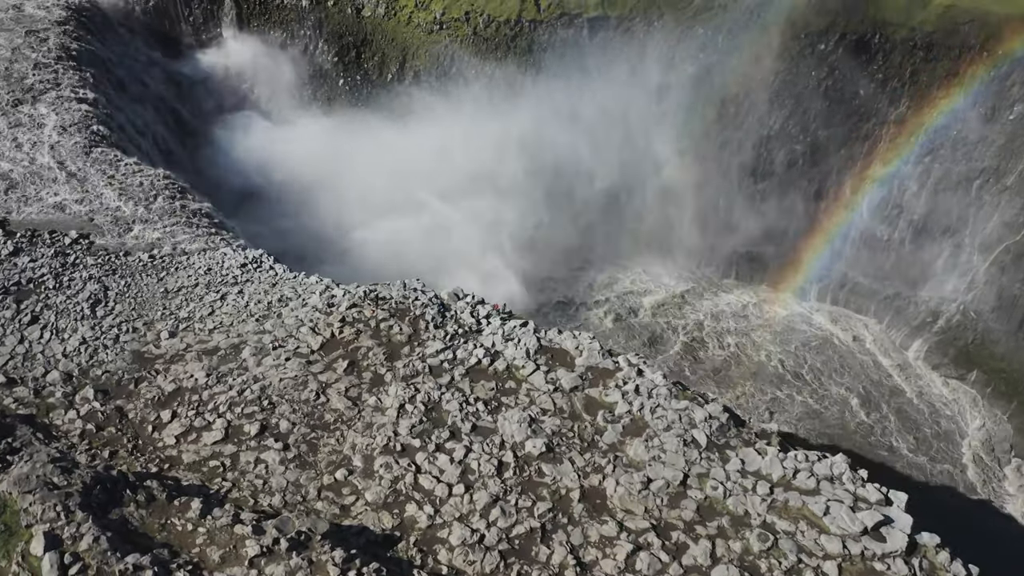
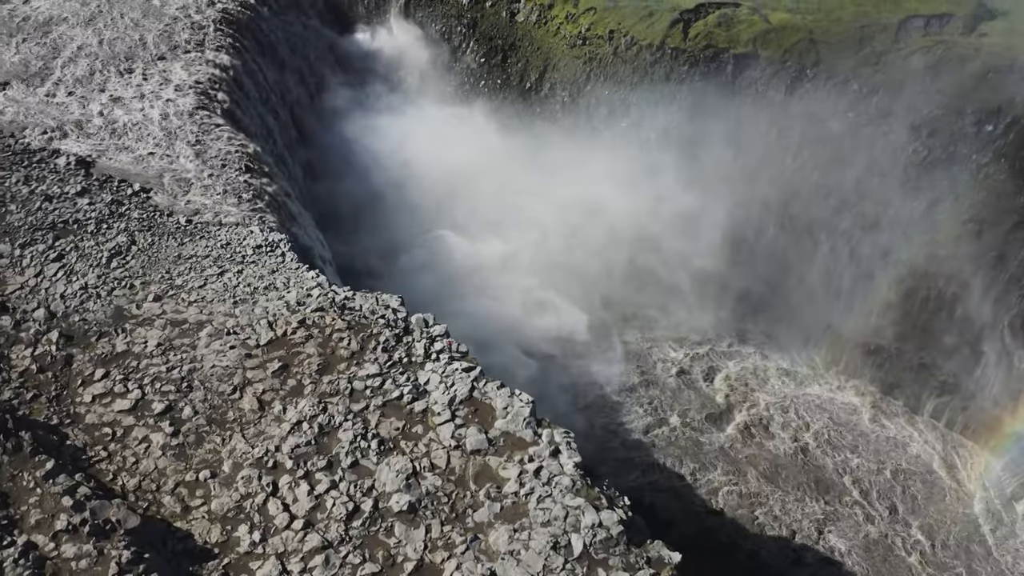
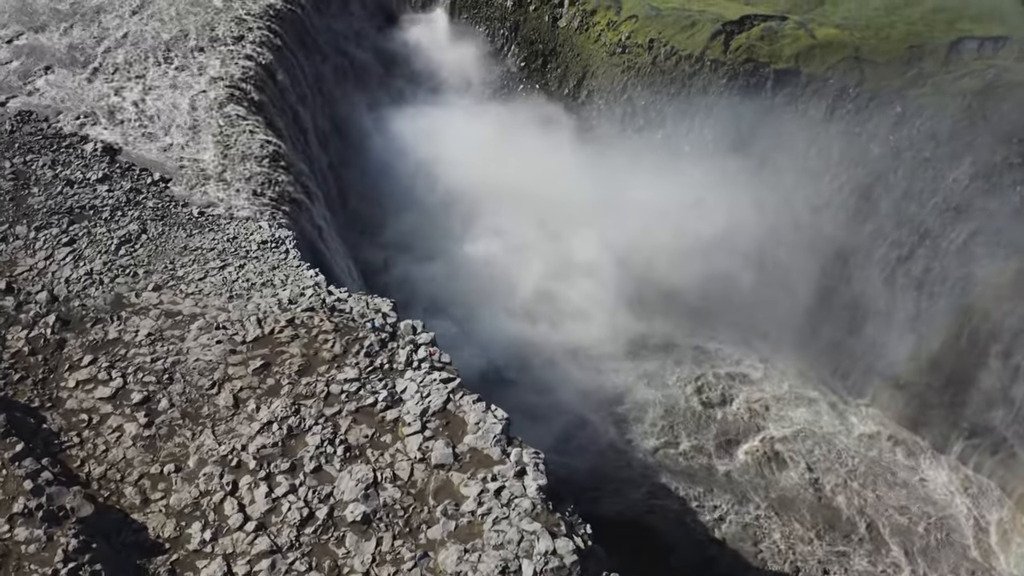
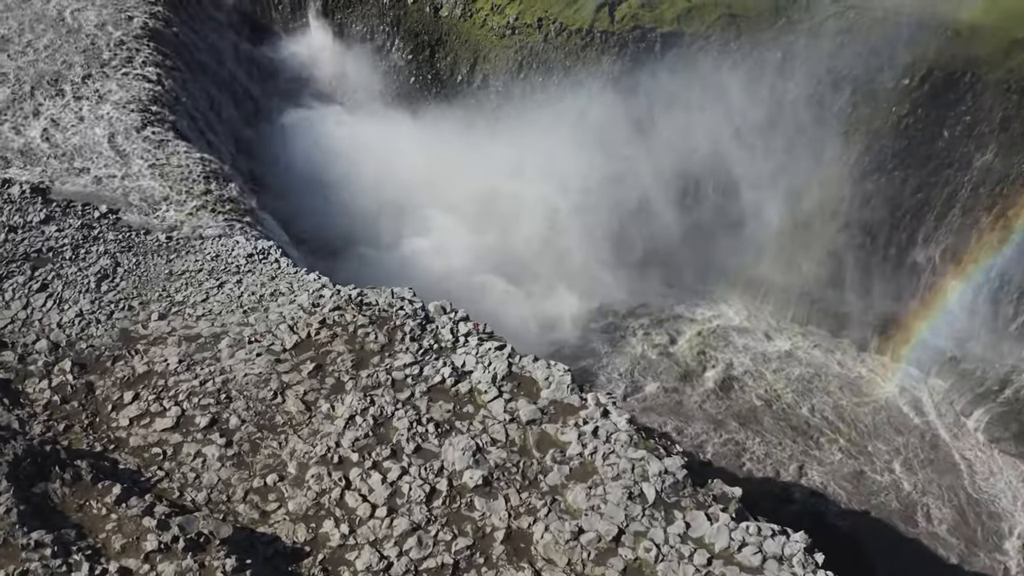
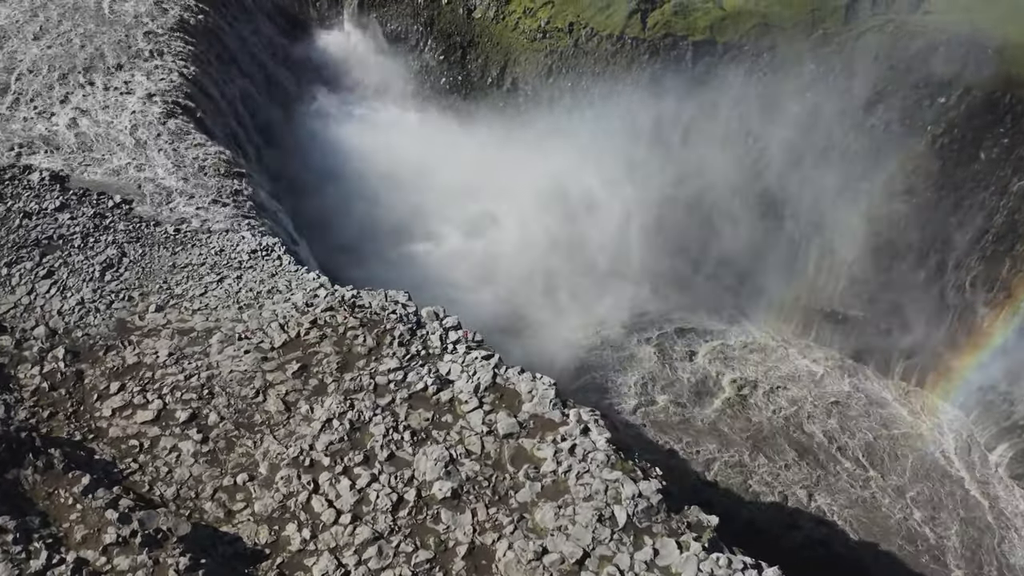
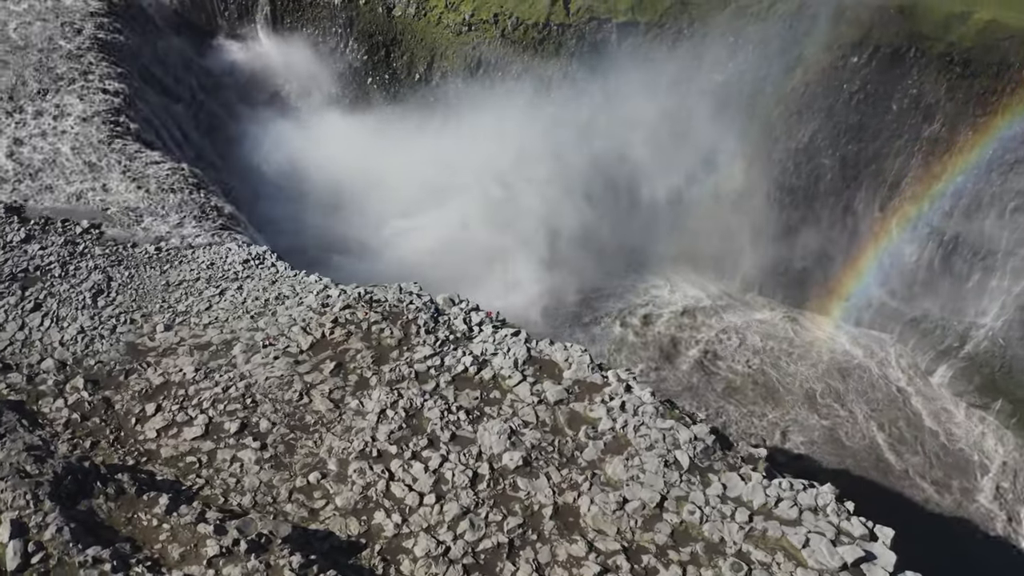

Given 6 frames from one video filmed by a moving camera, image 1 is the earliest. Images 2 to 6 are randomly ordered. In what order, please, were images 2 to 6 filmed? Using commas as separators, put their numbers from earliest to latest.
6, 4, 5, 2, 3
